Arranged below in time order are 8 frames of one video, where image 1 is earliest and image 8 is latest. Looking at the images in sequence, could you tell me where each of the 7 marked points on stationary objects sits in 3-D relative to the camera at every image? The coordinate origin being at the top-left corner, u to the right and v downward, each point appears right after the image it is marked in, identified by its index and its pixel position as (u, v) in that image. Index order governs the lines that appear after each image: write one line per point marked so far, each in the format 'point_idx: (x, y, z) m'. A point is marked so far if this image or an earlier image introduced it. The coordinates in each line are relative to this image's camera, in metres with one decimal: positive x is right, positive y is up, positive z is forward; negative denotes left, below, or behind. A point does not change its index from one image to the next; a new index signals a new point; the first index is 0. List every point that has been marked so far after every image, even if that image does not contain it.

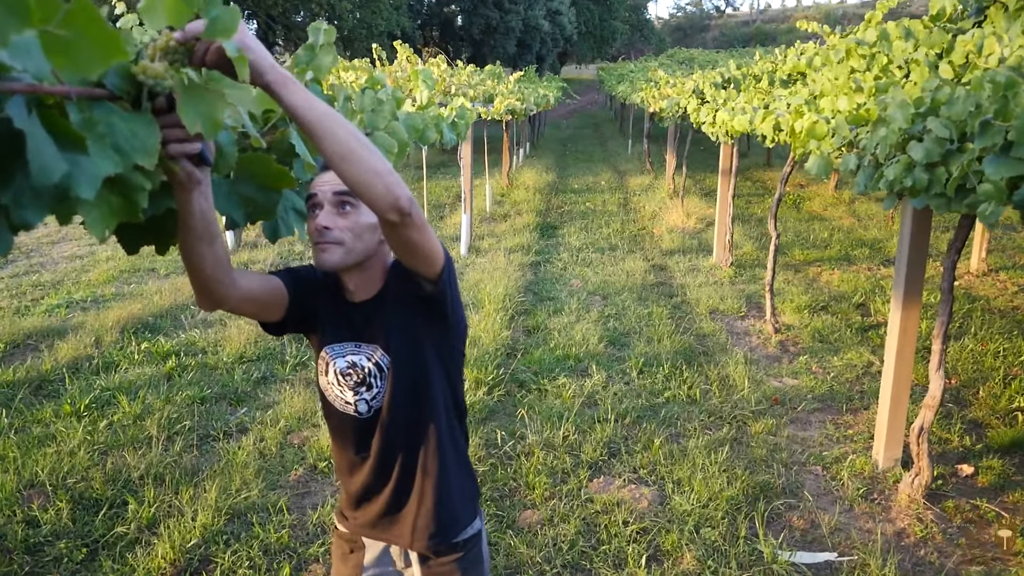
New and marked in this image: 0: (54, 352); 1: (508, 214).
0: (-3.5, -0.5, +5.8) m
1: (-0.1, +1.1, +11.6) m
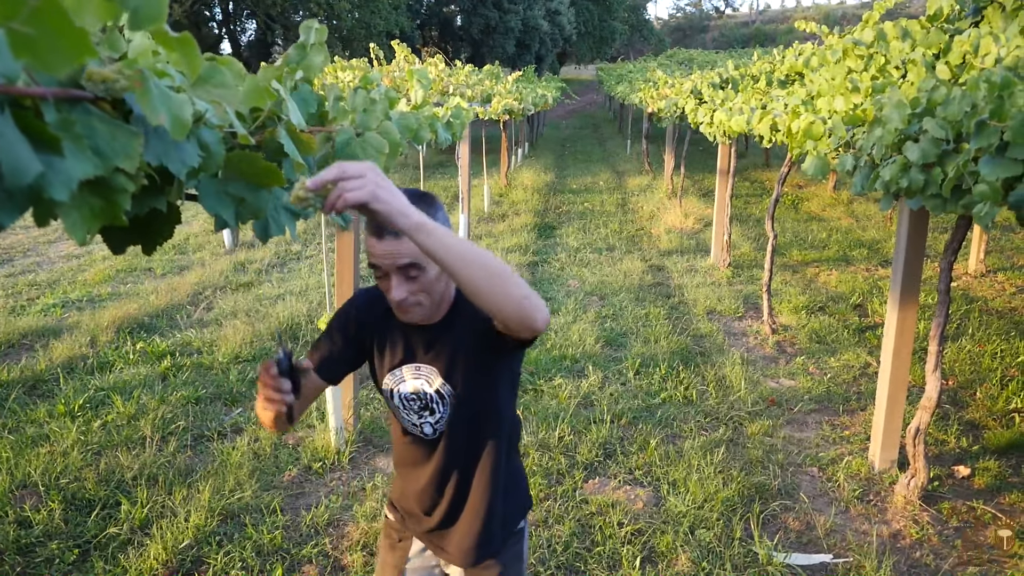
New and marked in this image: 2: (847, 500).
0: (-3.5, -0.5, +5.7) m
1: (-0.1, +1.1, +11.6) m
2: (+1.7, -1.1, +3.9) m
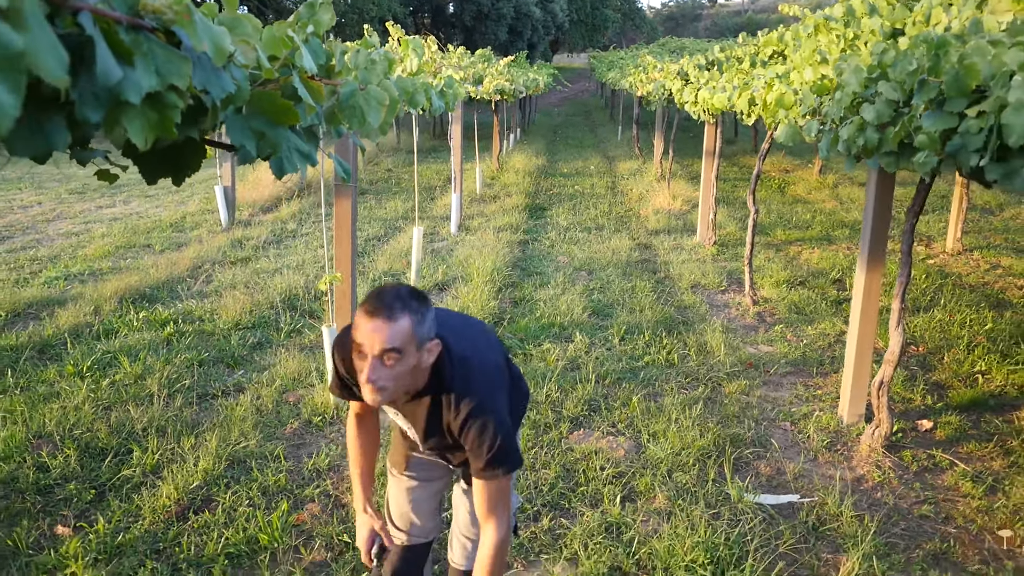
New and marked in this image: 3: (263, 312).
0: (-3.6, -0.2, +5.9) m
1: (-0.2, +1.5, +11.8) m
2: (+1.7, -0.9, +4.1) m
3: (-2.1, -0.2, +6.2) m
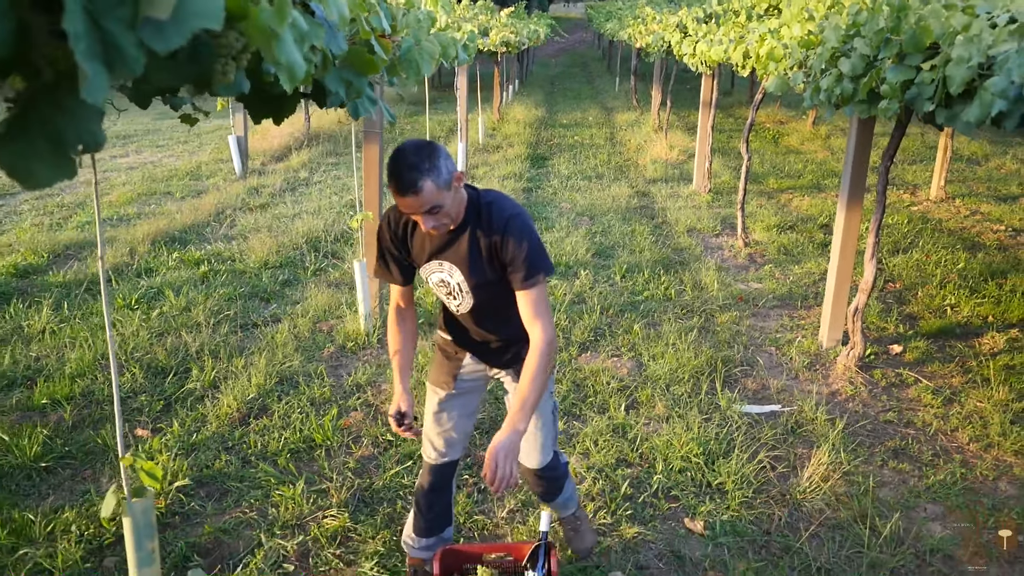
0: (-3.5, +0.2, +6.4) m
1: (-0.2, +2.3, +12.2) m
2: (+1.8, -0.5, +4.6) m
3: (-2.0, +0.3, +6.6) m
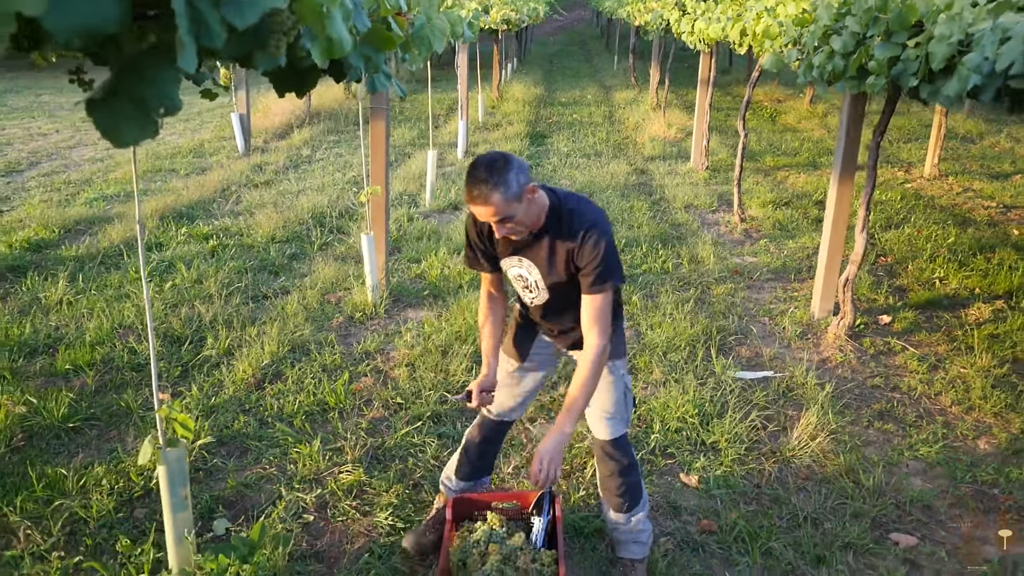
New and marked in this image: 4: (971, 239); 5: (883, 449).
0: (-3.5, +0.5, +6.5) m
1: (-0.2, +2.7, +12.3) m
2: (+1.8, -0.3, +4.8) m
3: (-2.0, +0.5, +6.8) m
4: (+4.1, +0.4, +6.7) m
5: (+1.8, -0.8, +3.6) m
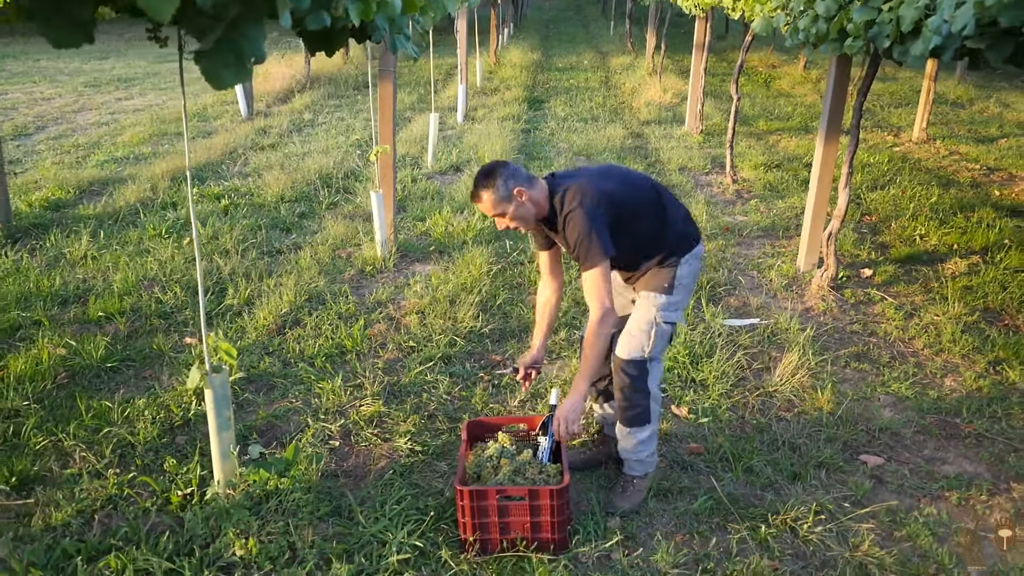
0: (-3.5, +0.8, +6.7) m
1: (-0.2, +3.3, +12.4) m
2: (+1.8, 0.0, +5.1) m
3: (-2.0, +0.9, +7.0) m
4: (+4.1, +0.8, +7.0) m
5: (+1.8, -0.5, +3.9) m
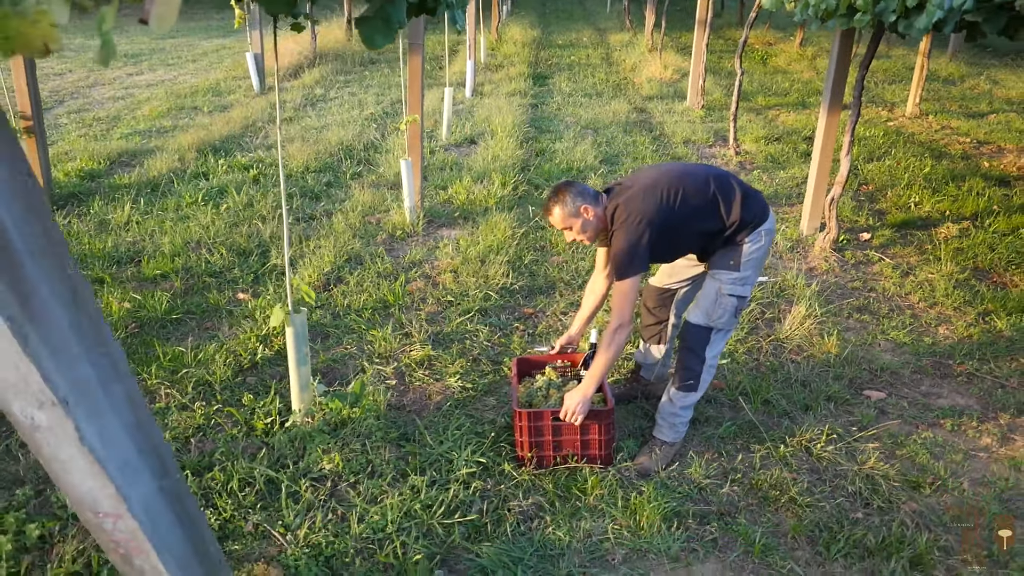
0: (-3.4, +1.1, +7.0) m
1: (-0.2, +3.8, +12.7) m
2: (+2.0, +0.3, +5.5) m
3: (-1.8, +1.3, +7.3) m
4: (+4.2, +1.2, +7.3) m
5: (+2.0, -0.3, +4.3) m
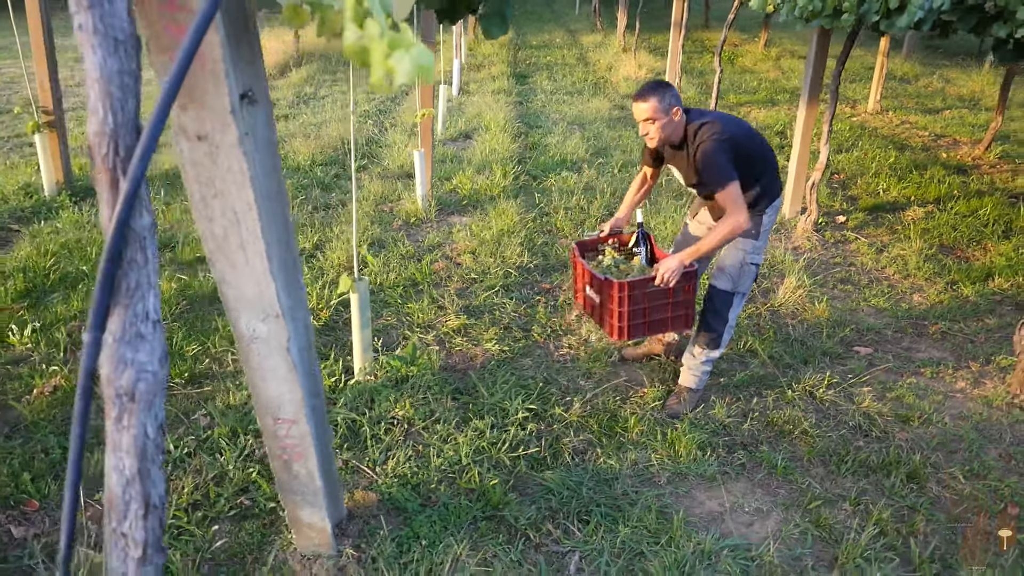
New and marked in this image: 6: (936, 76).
0: (-3.4, +1.2, +7.2) m
1: (-0.5, +3.9, +13.1) m
2: (+2.0, +0.4, +6.0) m
3: (-1.9, +1.4, +7.6) m
4: (+4.2, +1.4, +8.0) m
5: (+2.1, -0.1, +4.8) m
6: (+7.4, +3.7, +13.1) m
